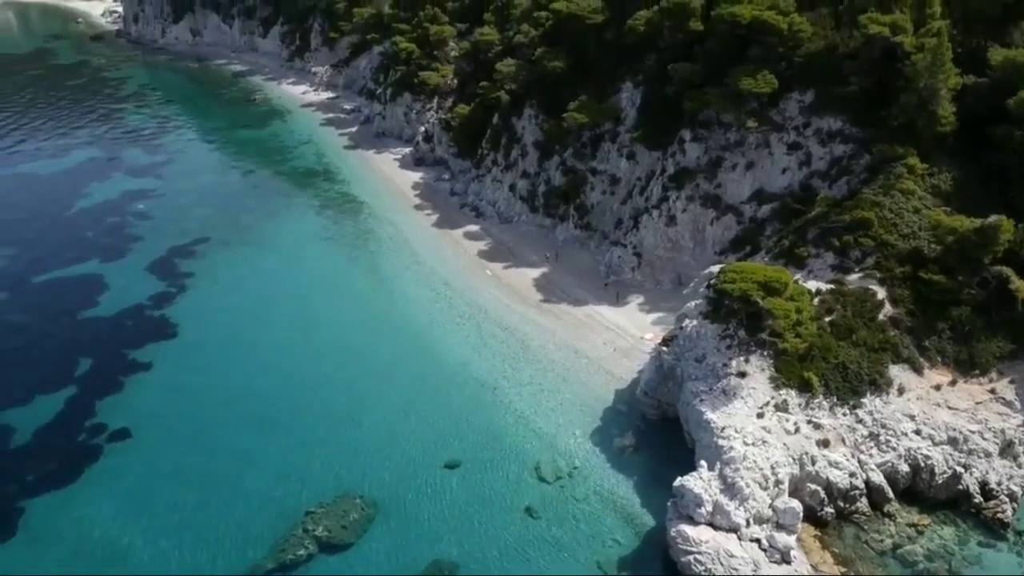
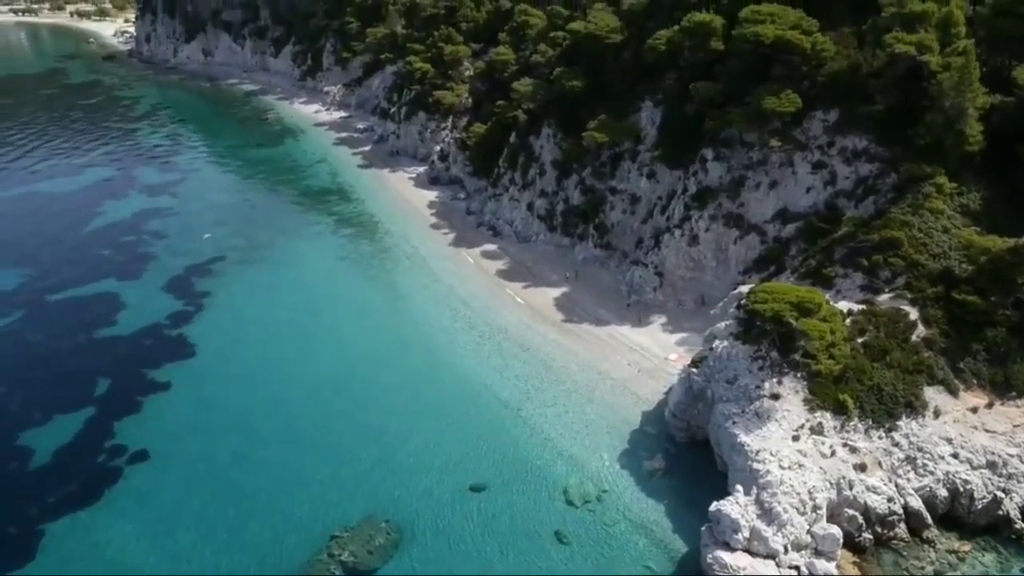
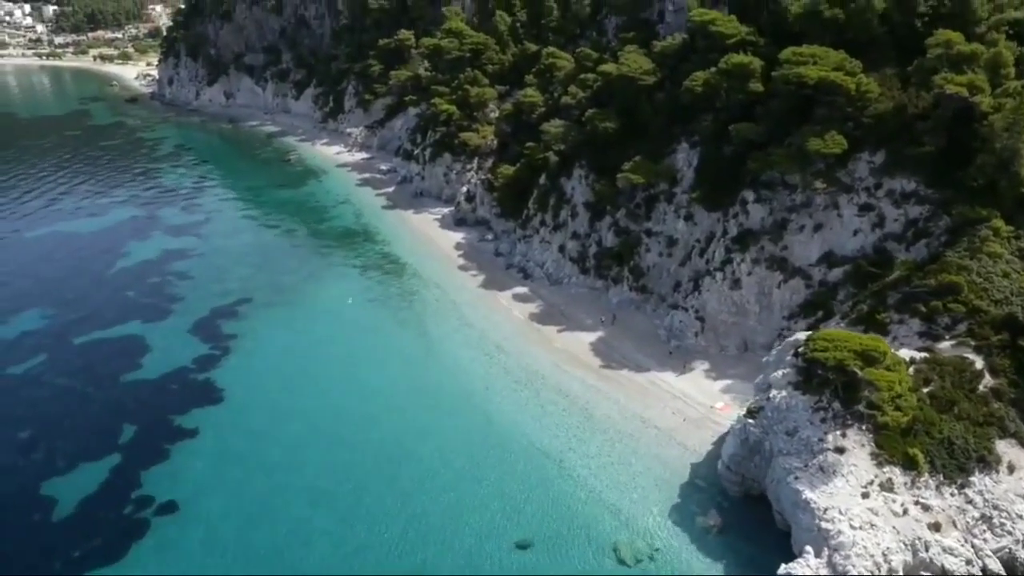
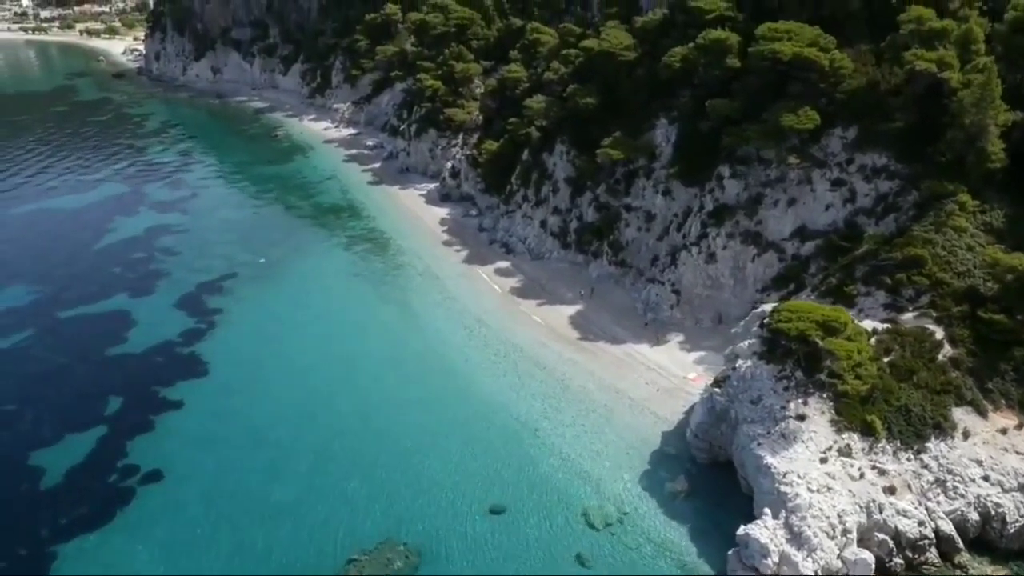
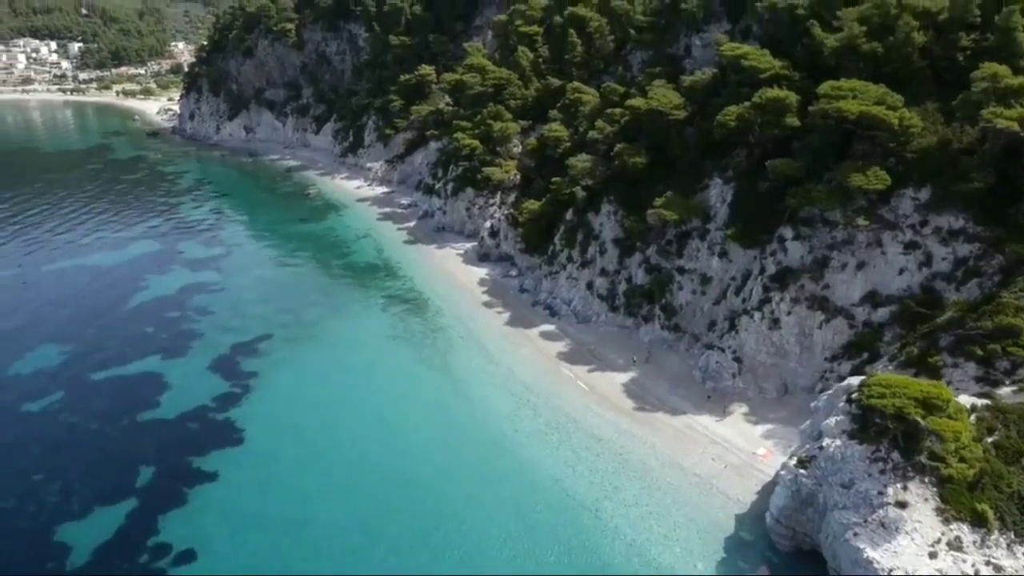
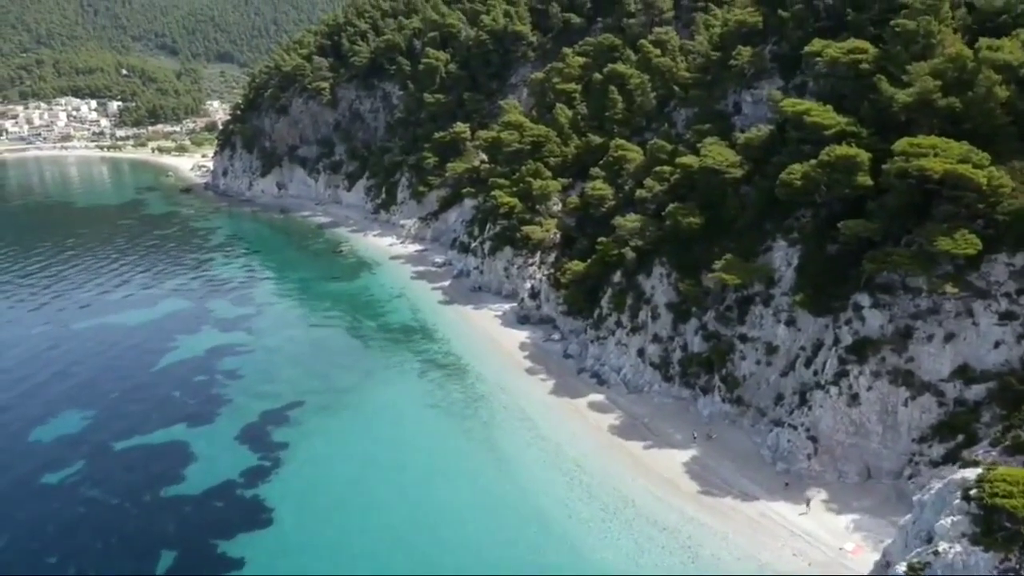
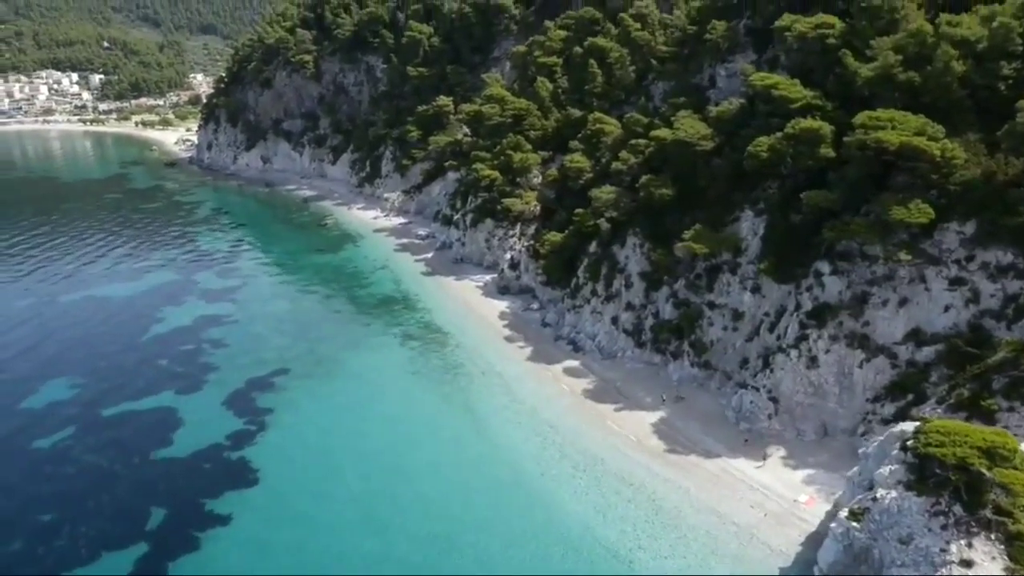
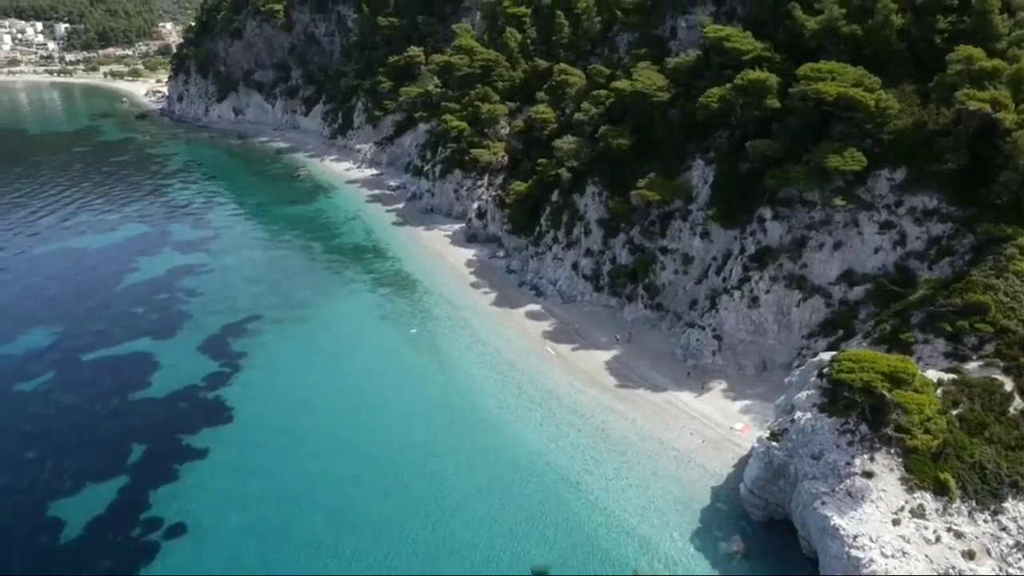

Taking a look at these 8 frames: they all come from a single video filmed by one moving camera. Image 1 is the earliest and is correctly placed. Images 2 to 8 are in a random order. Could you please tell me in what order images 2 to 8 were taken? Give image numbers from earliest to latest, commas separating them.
2, 4, 3, 8, 5, 7, 6
